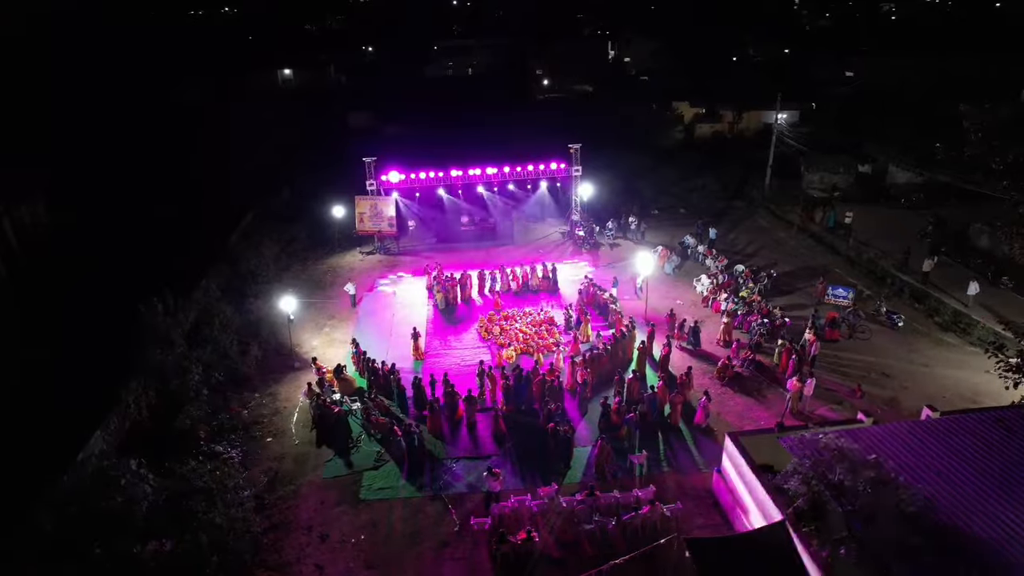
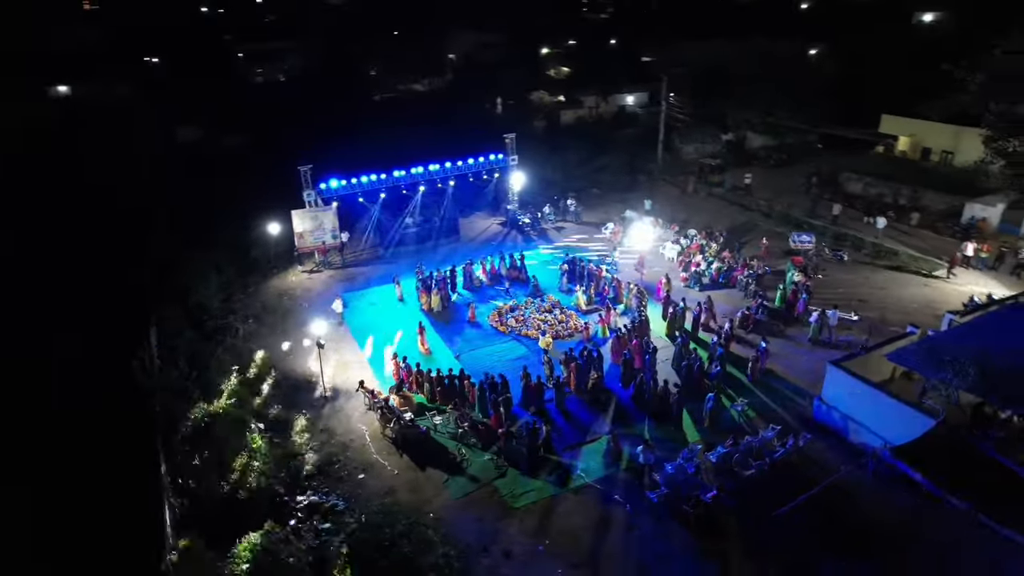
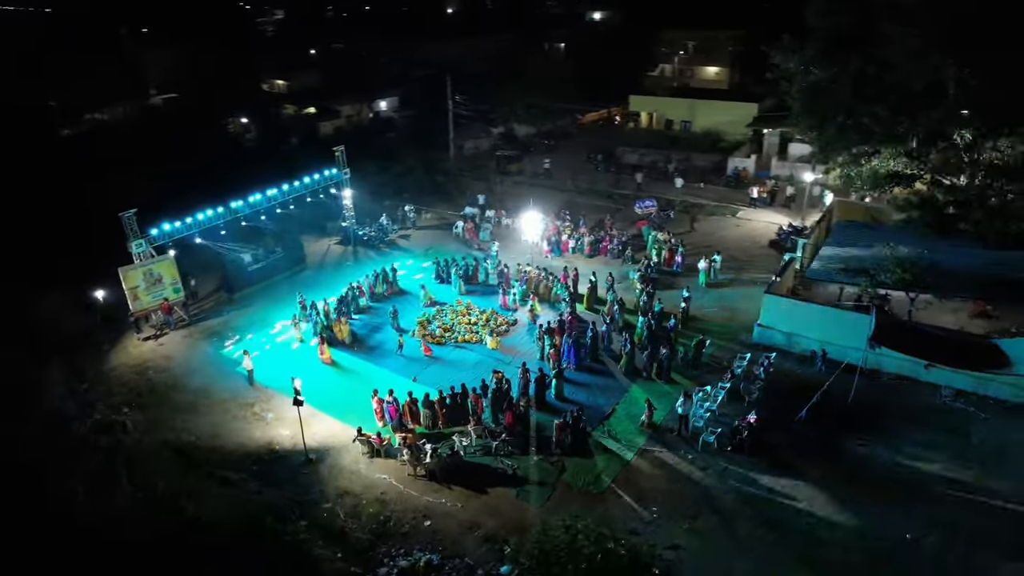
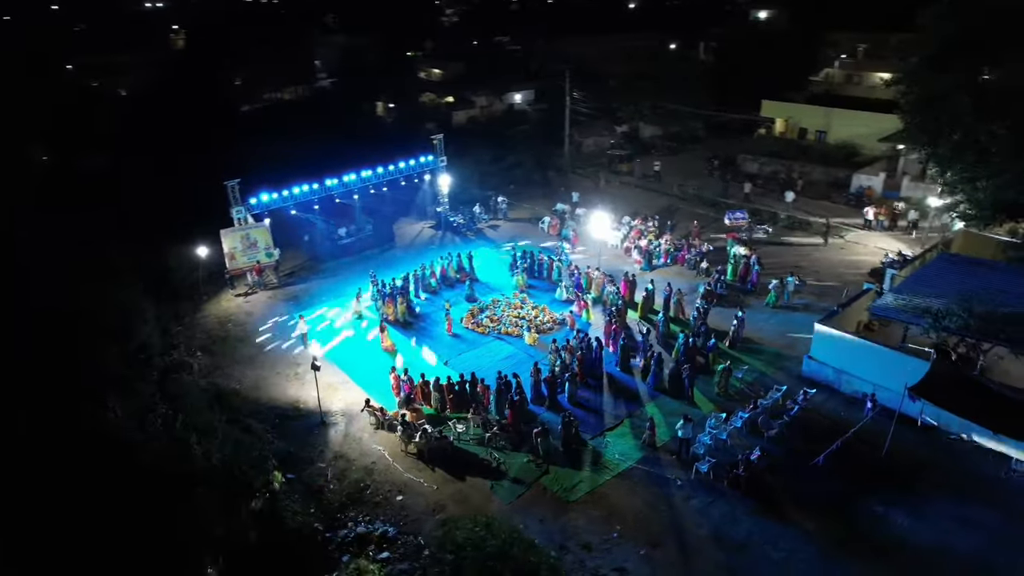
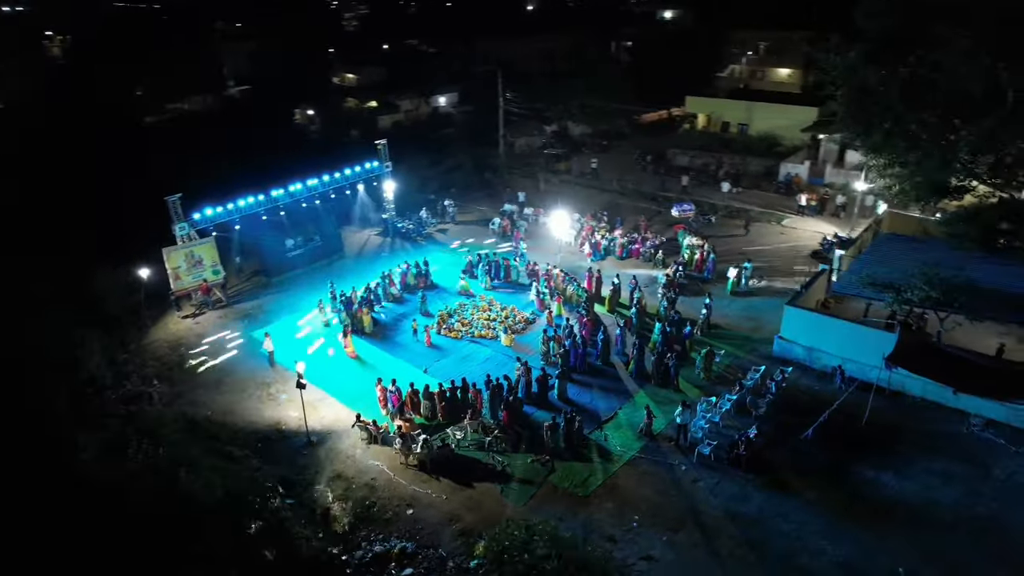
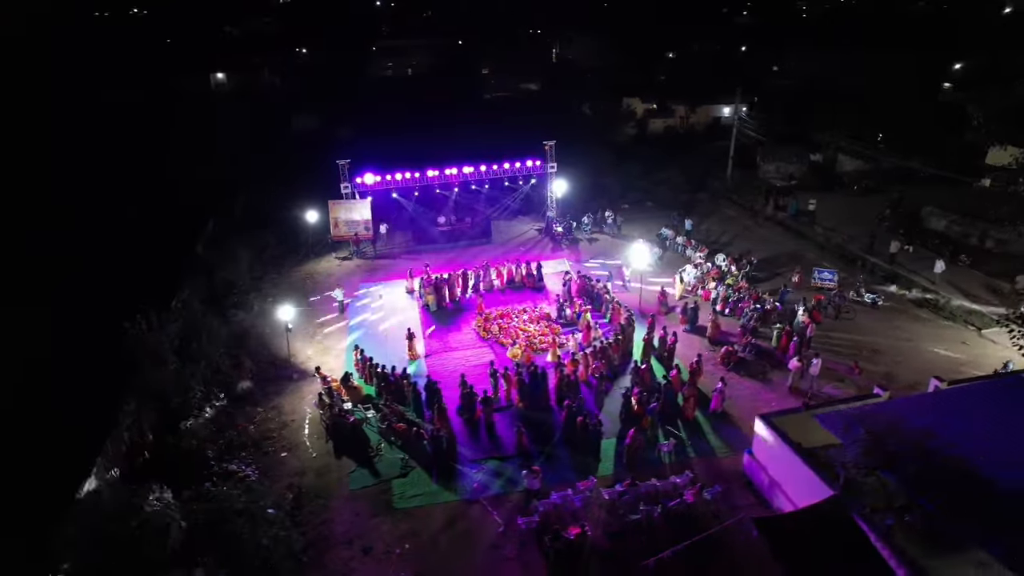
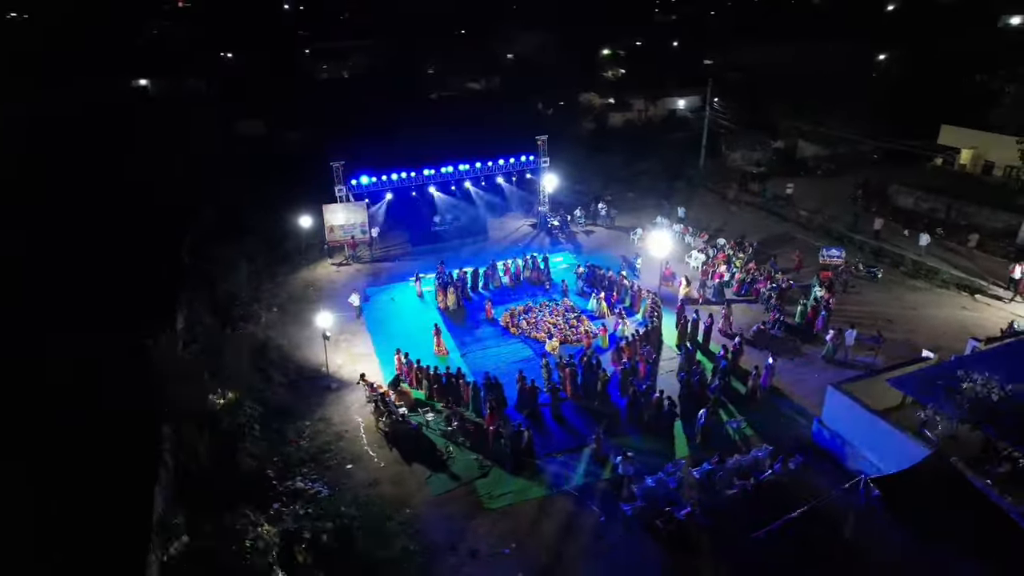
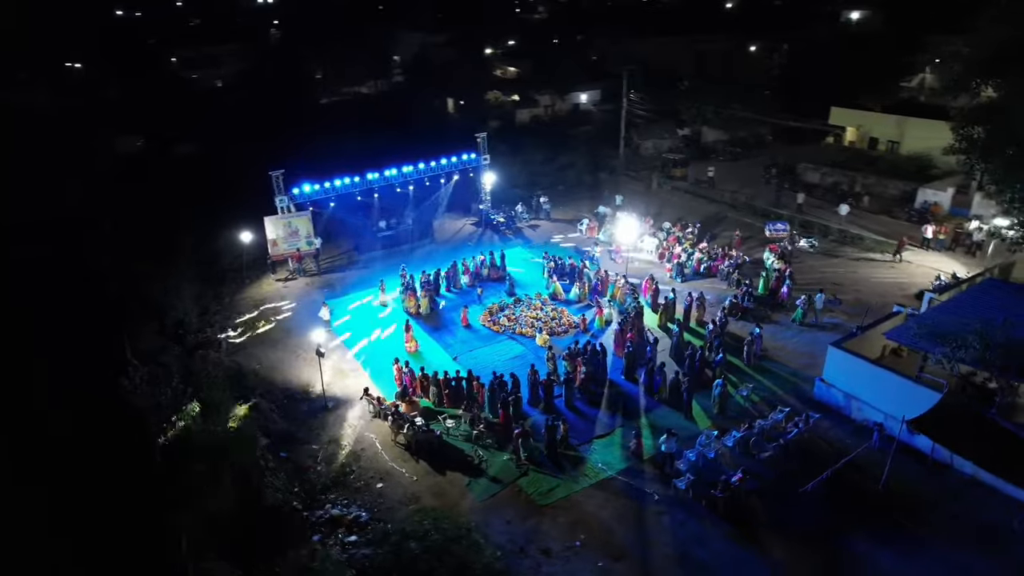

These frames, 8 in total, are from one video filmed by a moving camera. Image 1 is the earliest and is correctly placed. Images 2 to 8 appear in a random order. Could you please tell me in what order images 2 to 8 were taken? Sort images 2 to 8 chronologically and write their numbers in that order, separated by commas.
6, 7, 2, 8, 4, 5, 3
